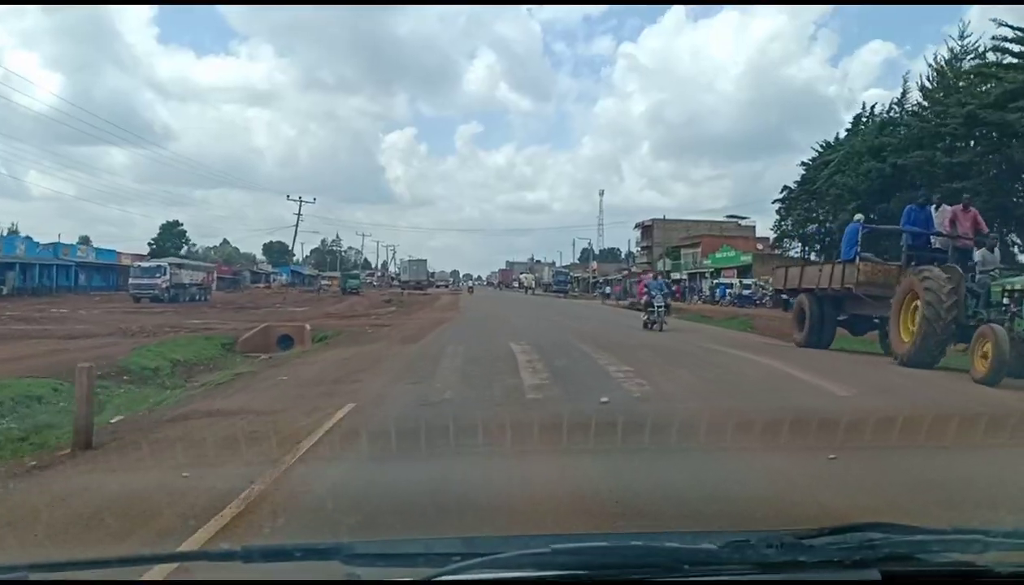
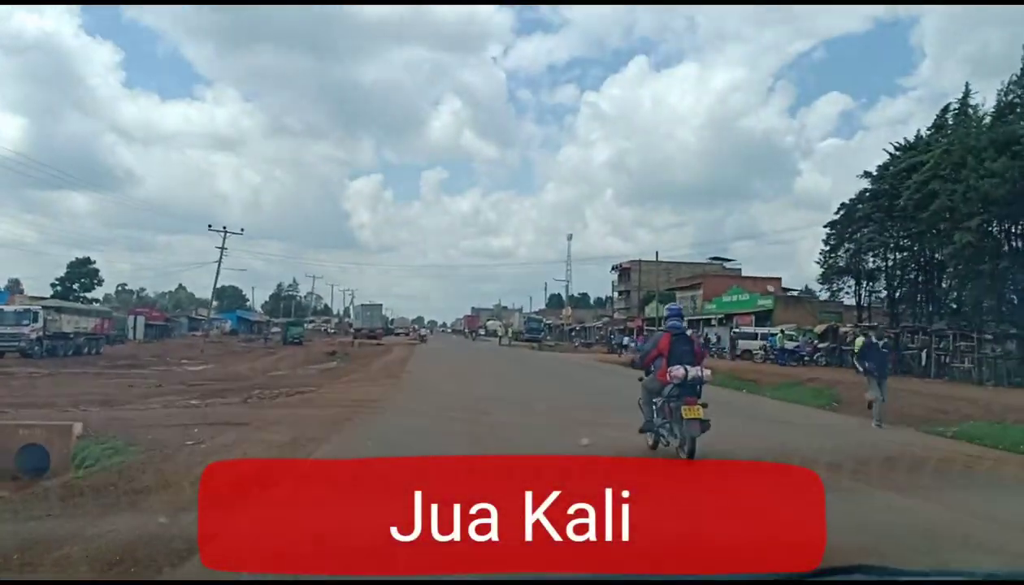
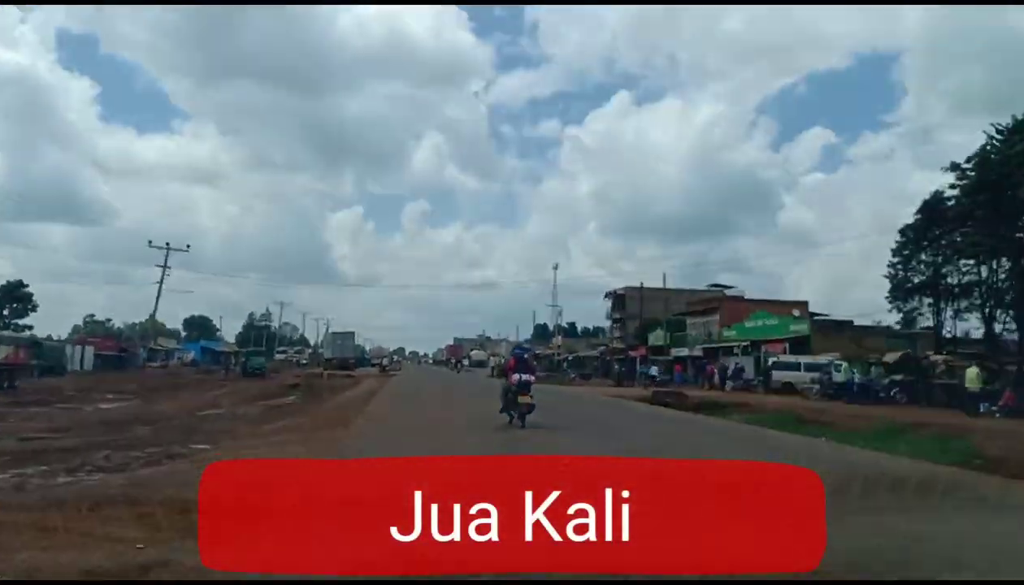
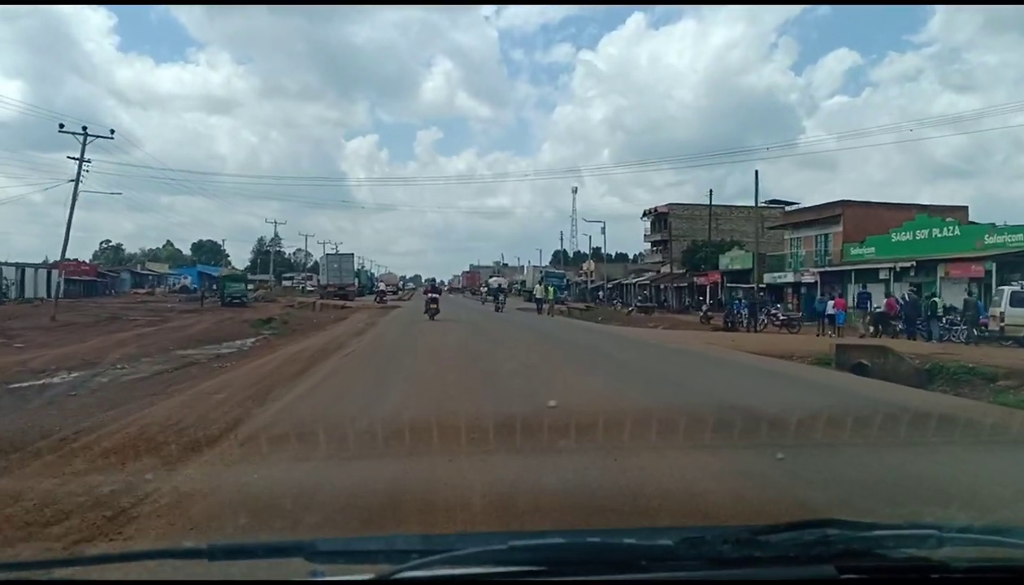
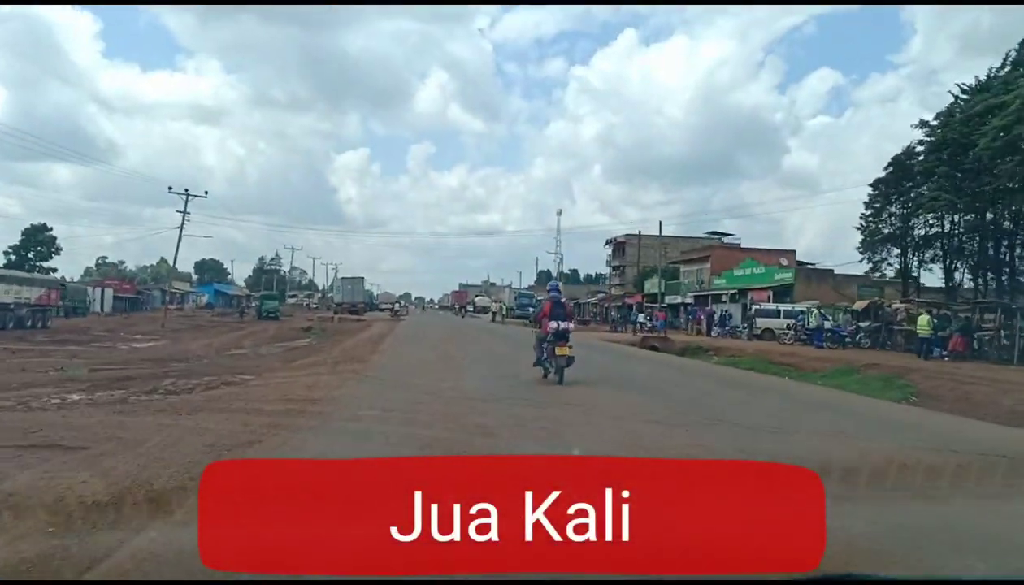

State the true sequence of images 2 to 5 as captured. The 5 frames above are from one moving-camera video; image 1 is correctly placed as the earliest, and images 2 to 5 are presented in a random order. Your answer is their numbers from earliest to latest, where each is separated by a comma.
2, 5, 3, 4
